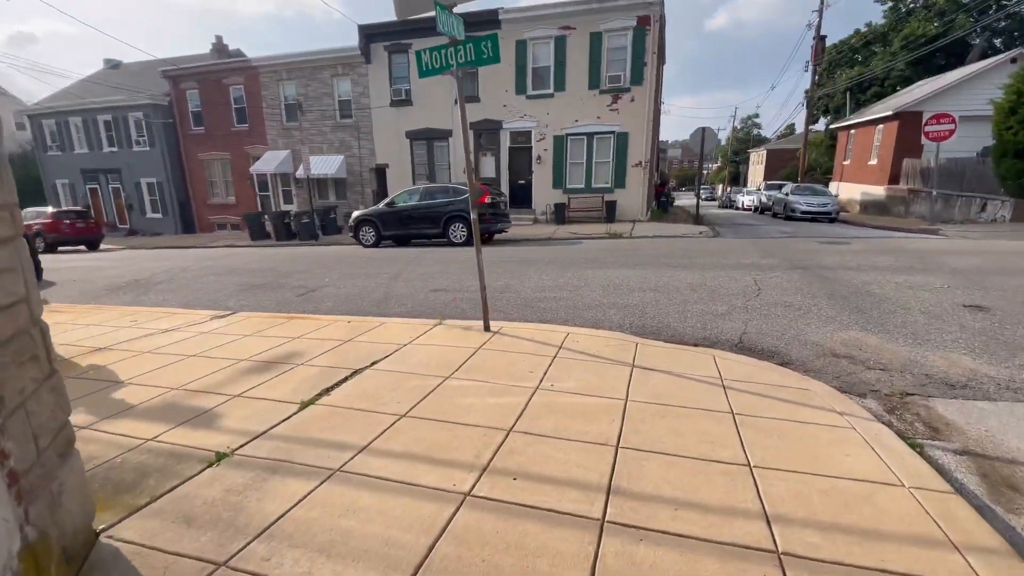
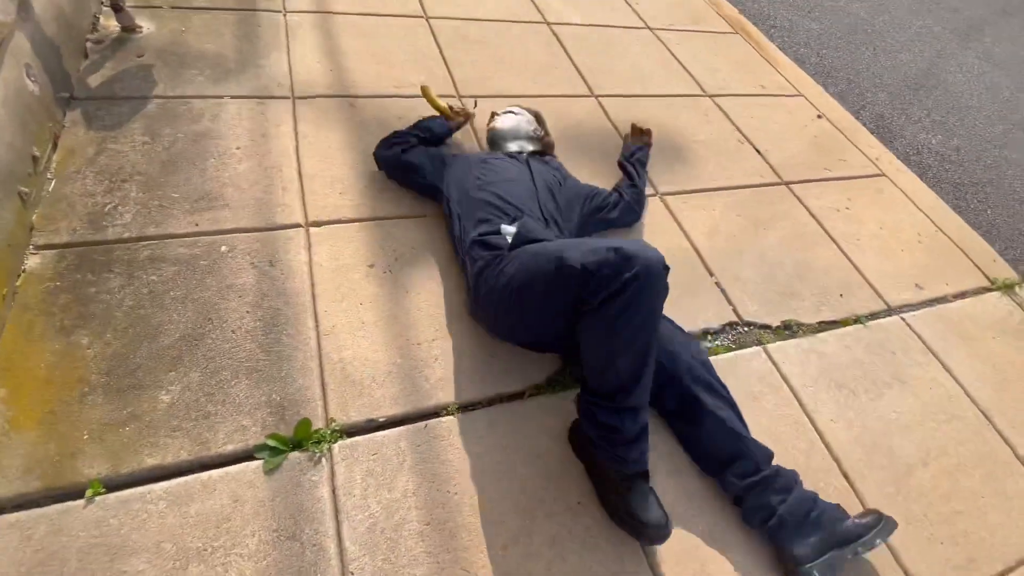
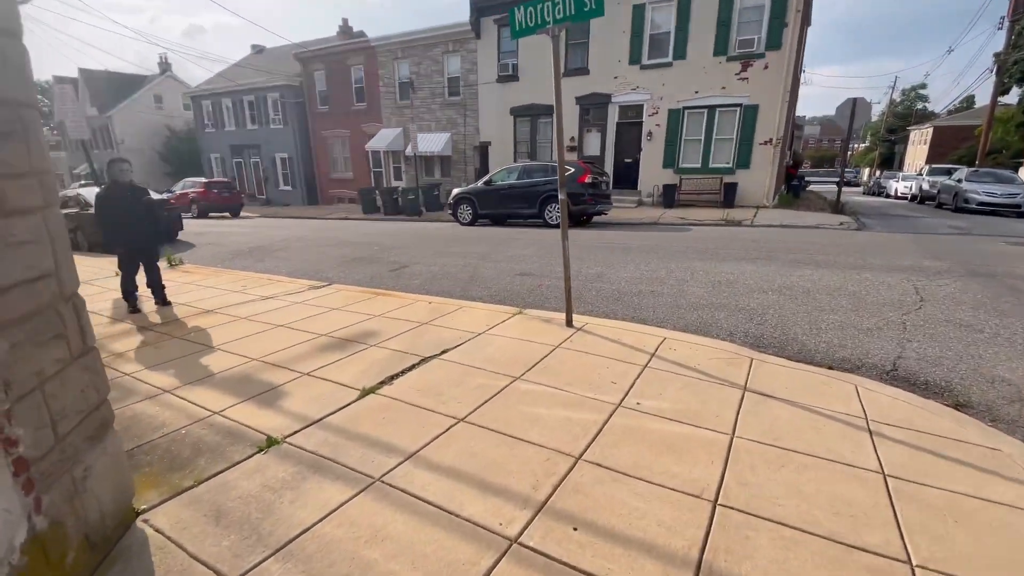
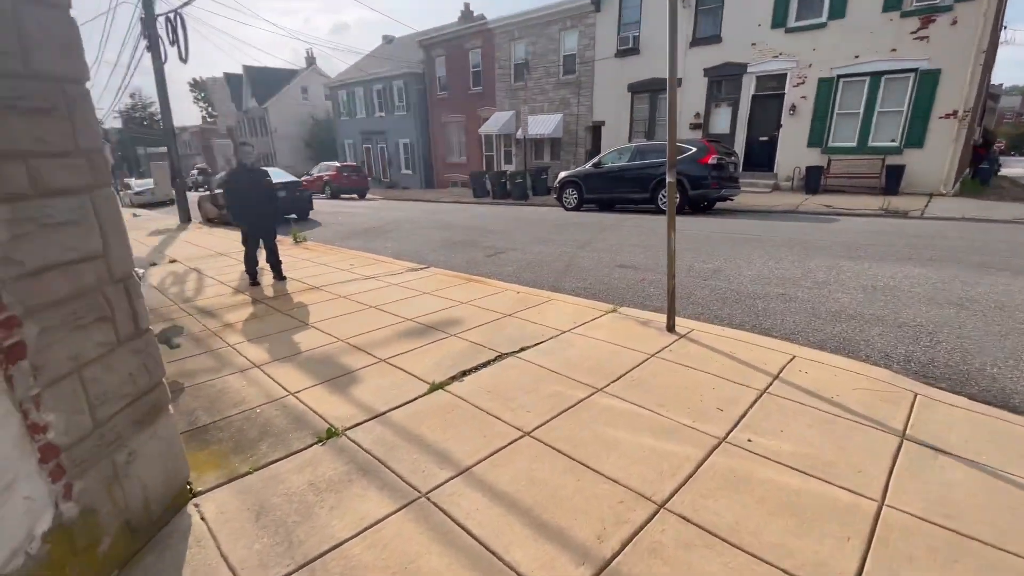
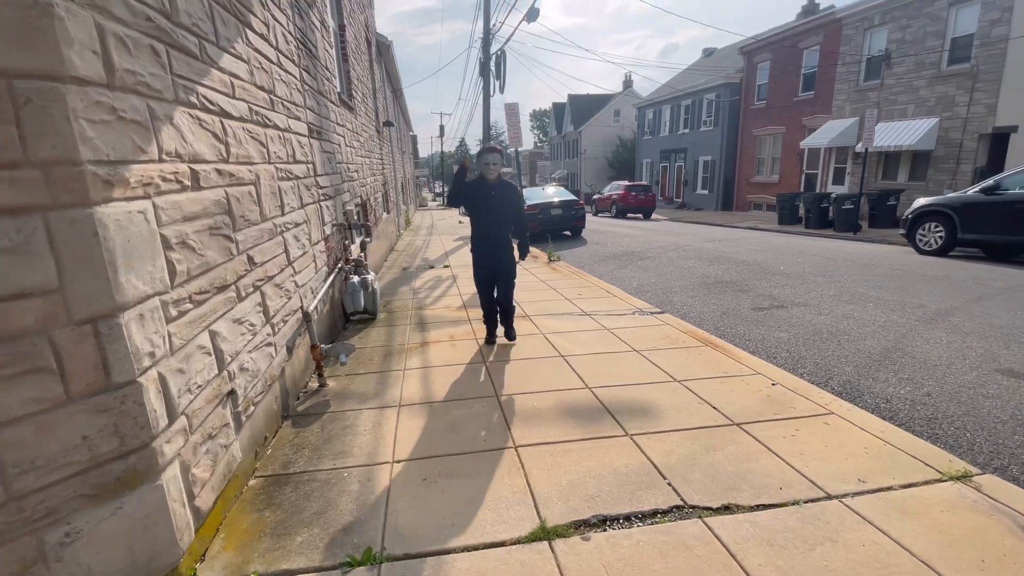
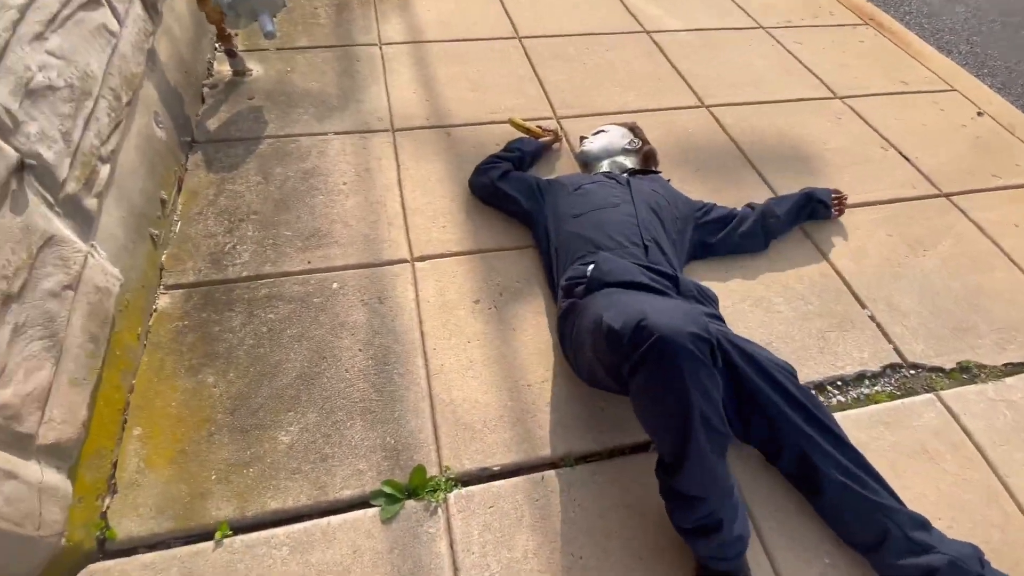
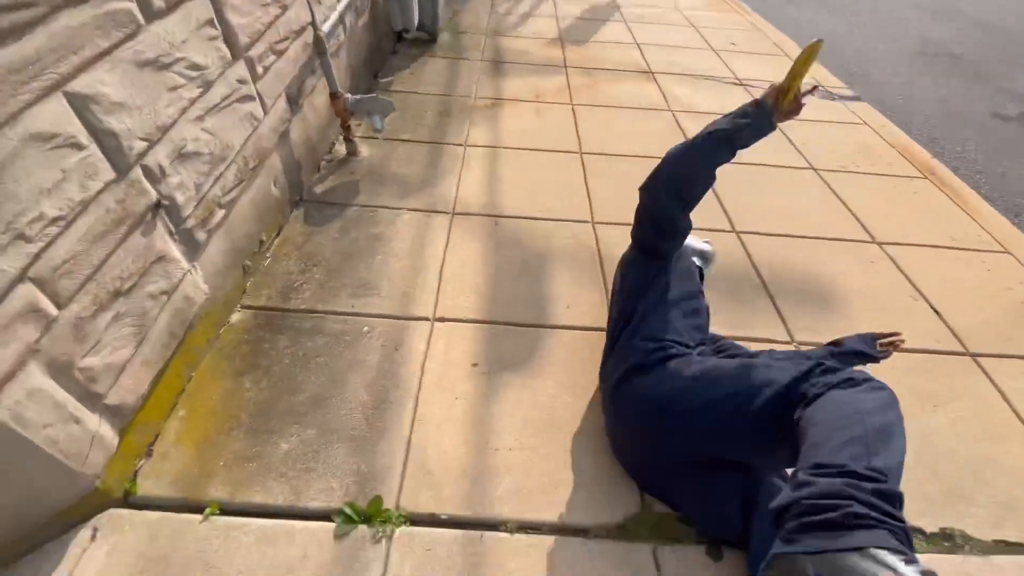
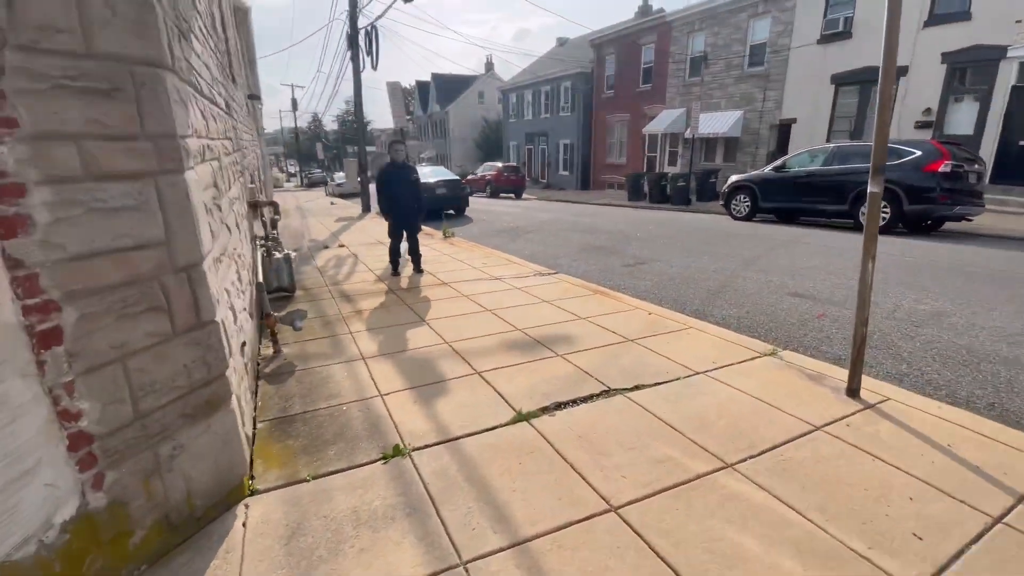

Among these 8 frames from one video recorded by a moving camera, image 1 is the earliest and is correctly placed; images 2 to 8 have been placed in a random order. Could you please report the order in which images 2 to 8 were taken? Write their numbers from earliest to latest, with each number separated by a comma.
3, 4, 8, 5, 7, 2, 6
